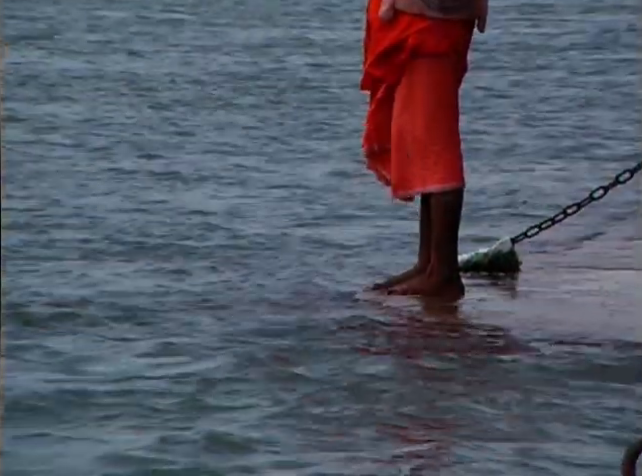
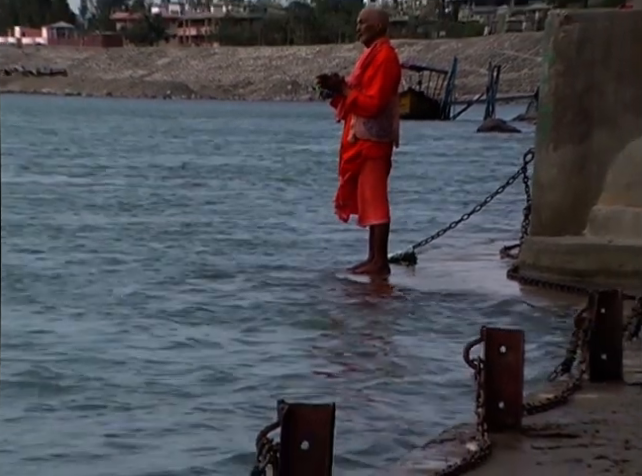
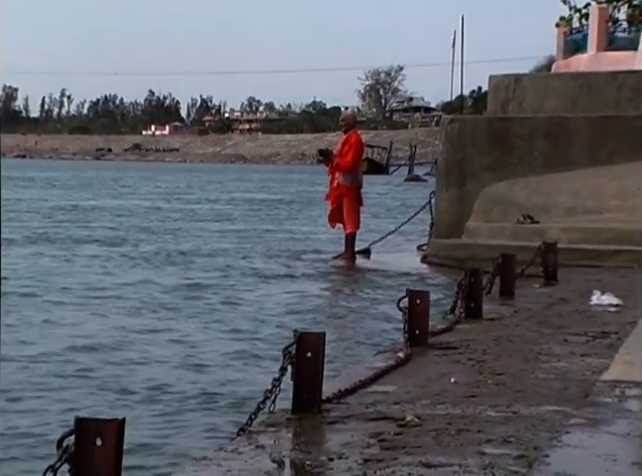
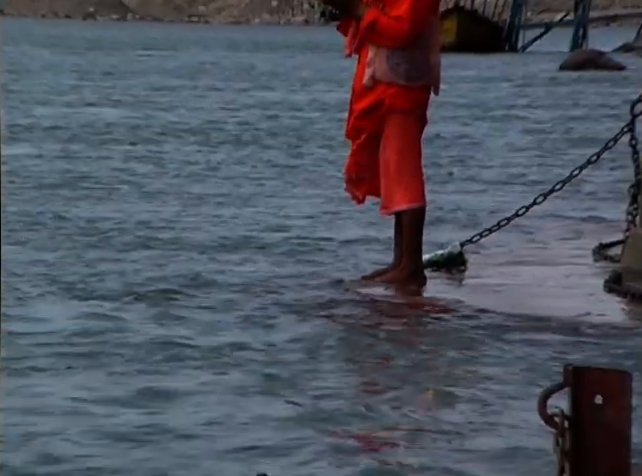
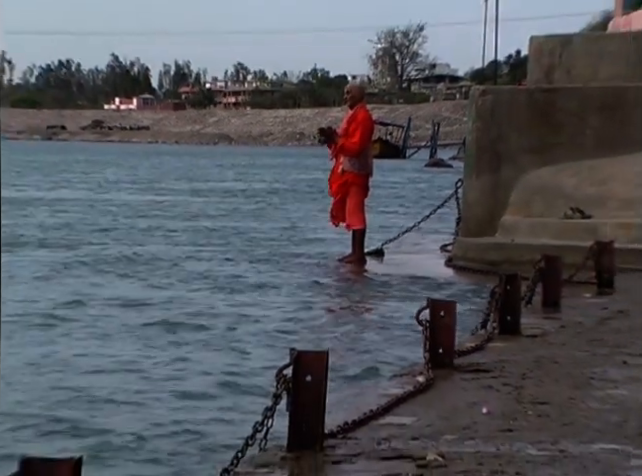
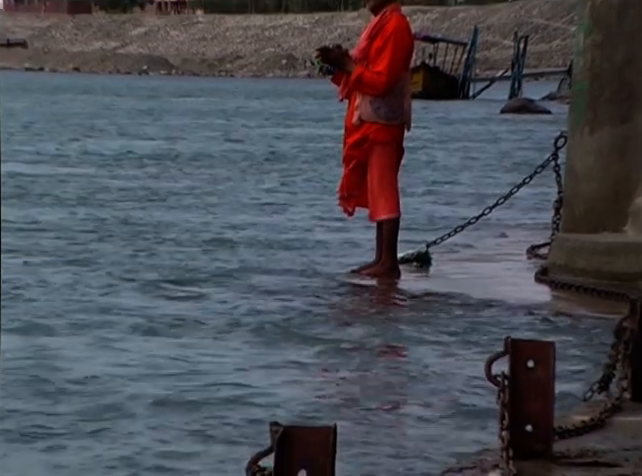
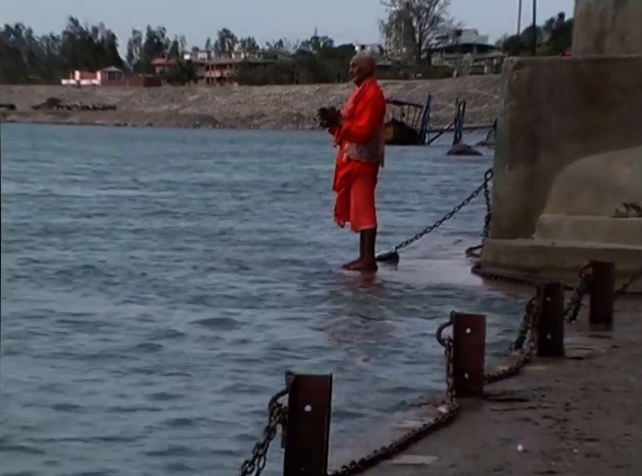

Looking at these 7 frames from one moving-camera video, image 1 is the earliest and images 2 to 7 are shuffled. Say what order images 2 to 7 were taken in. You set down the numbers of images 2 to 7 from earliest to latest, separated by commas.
4, 6, 2, 7, 5, 3
